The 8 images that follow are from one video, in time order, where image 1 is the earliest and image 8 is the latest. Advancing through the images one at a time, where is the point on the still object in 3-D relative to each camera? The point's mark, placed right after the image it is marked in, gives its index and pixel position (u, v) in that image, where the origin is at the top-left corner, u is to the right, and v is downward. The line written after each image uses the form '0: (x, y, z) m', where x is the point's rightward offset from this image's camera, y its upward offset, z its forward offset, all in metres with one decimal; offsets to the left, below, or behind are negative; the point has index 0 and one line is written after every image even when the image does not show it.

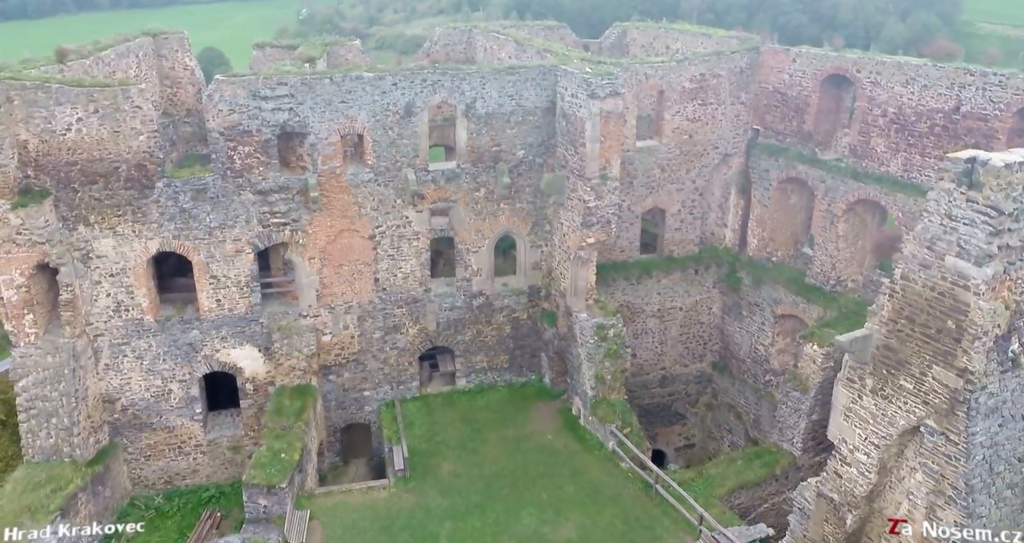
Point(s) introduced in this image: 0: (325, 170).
0: (-3.3, +1.8, +13.8) m
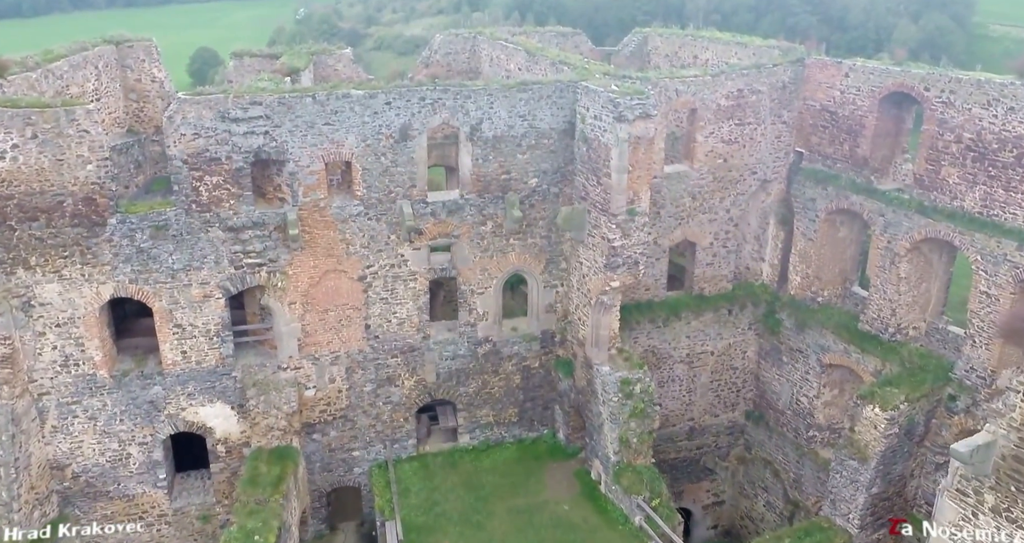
0: (-3.1, +1.0, +11.9) m
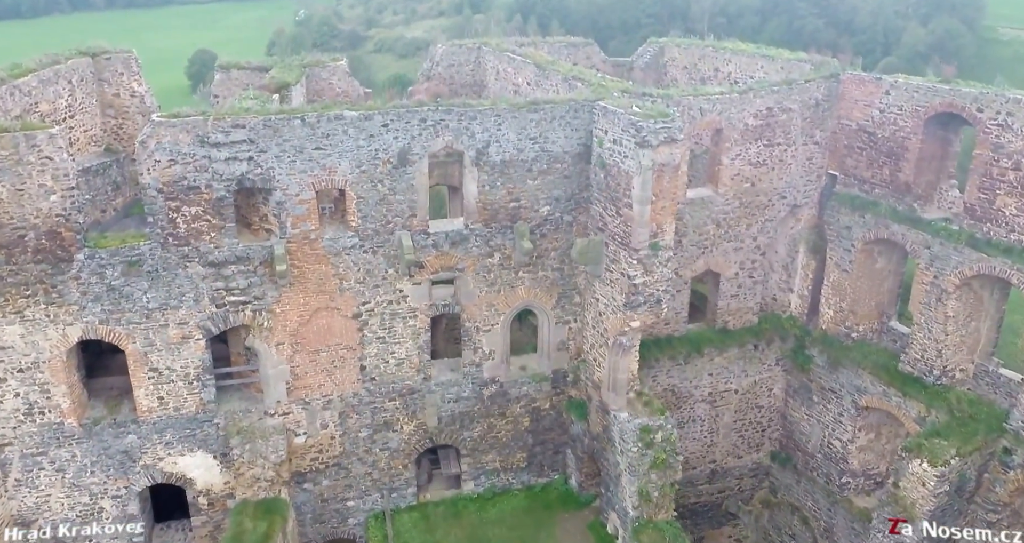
0: (-2.9, +0.5, +10.8) m
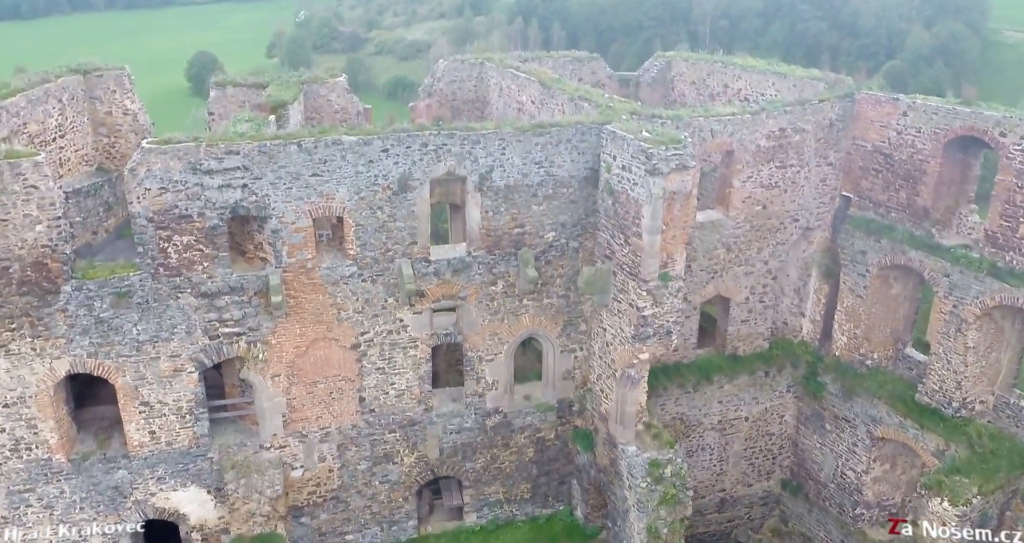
0: (-2.9, +0.1, +10.4) m
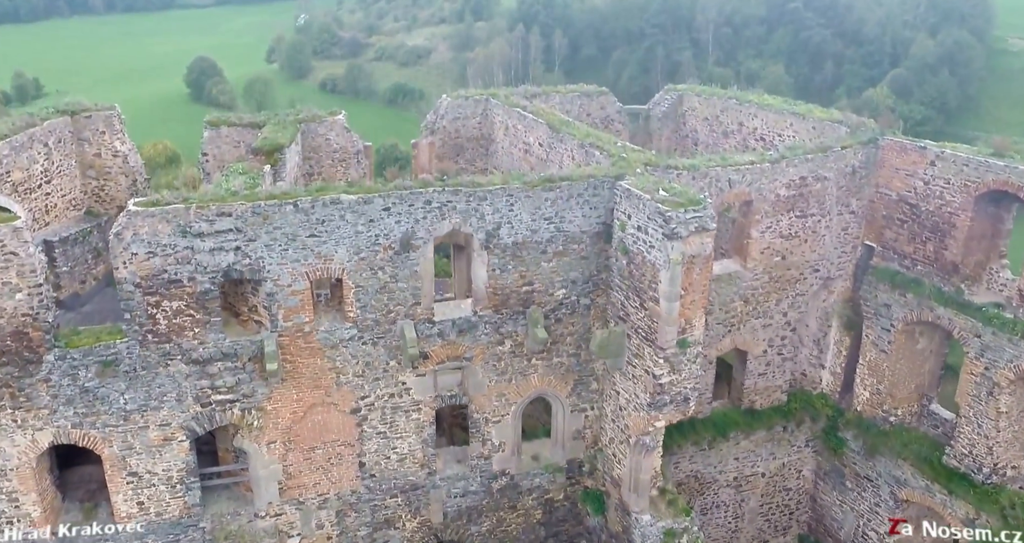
0: (-2.8, -0.7, +9.8) m
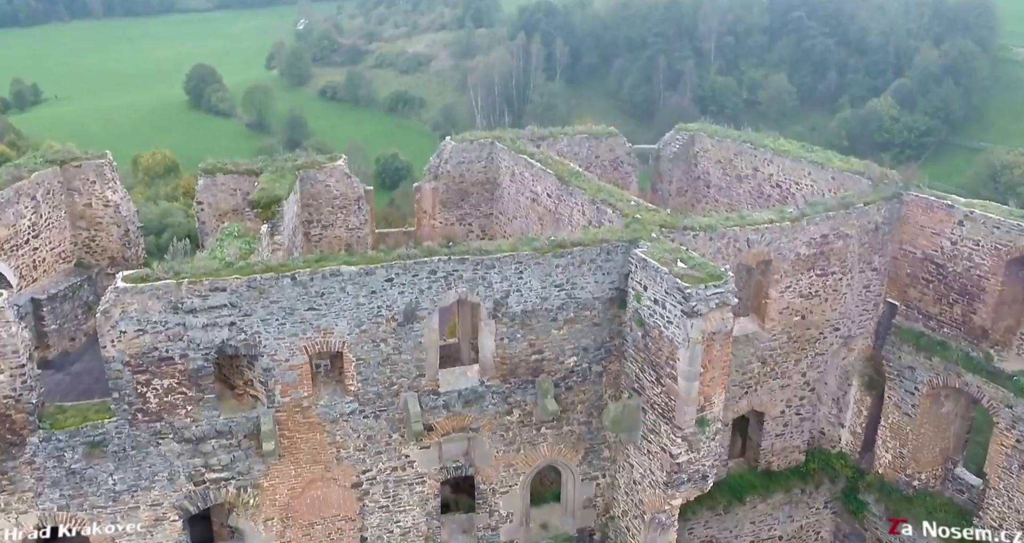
0: (-2.7, -1.5, +9.3) m
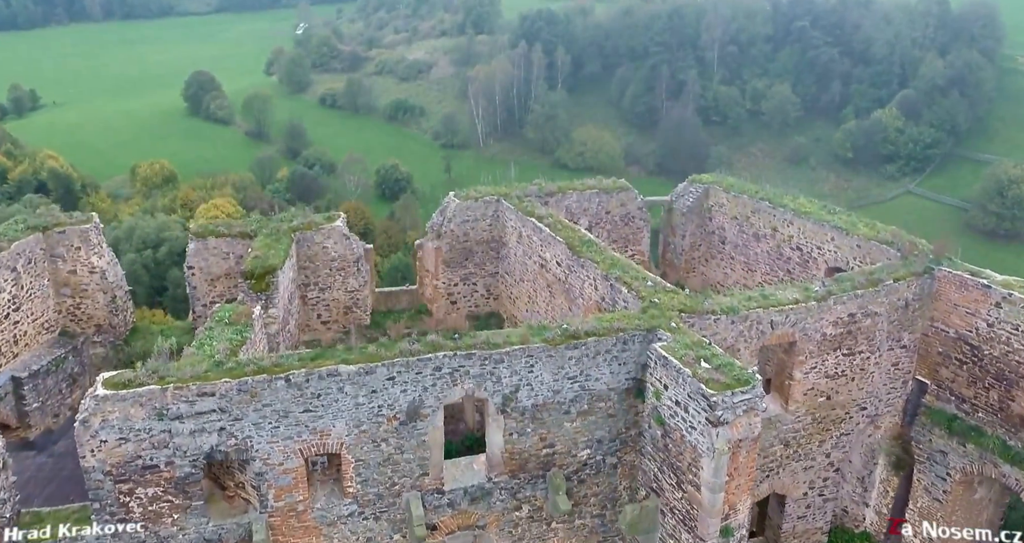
0: (-2.5, -2.6, +8.7) m
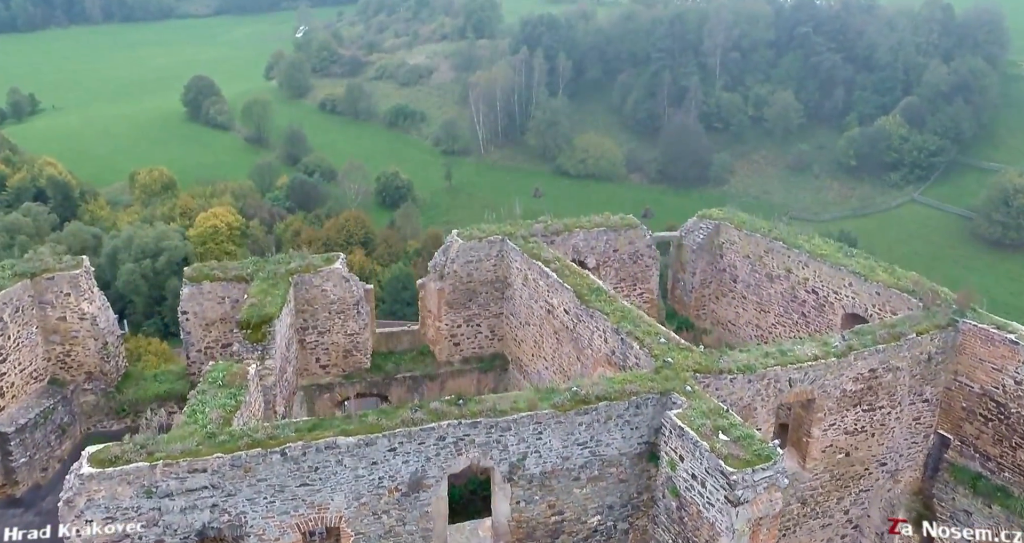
0: (-2.5, -3.3, +8.3) m
